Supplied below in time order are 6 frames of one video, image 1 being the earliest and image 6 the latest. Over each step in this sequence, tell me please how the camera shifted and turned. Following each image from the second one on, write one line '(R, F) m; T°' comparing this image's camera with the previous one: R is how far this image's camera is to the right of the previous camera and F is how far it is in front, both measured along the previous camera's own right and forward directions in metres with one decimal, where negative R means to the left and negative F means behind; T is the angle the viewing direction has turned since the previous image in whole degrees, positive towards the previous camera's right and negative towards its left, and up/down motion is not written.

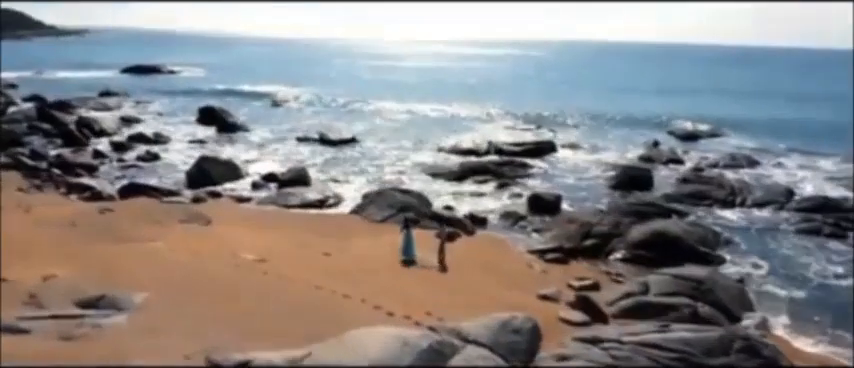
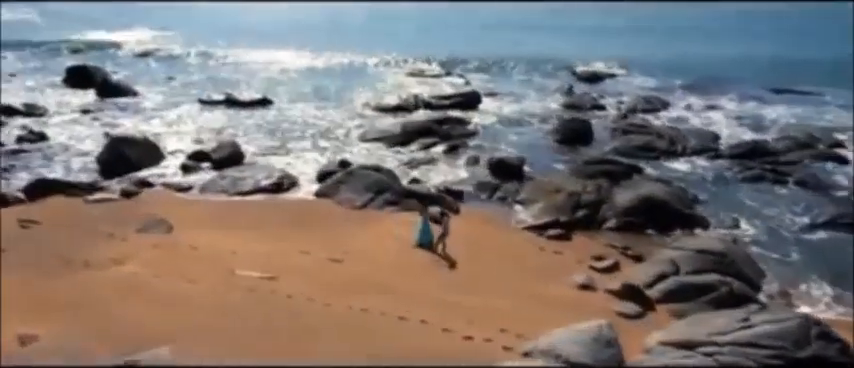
(-2.8, +1.5) m; +13°
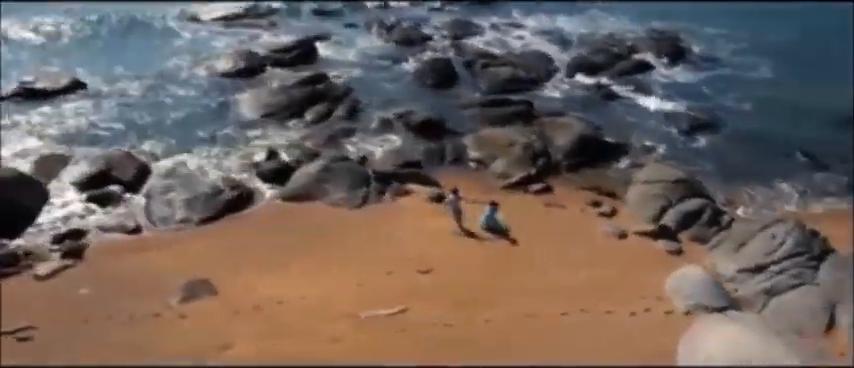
(-6.0, +1.4) m; +26°
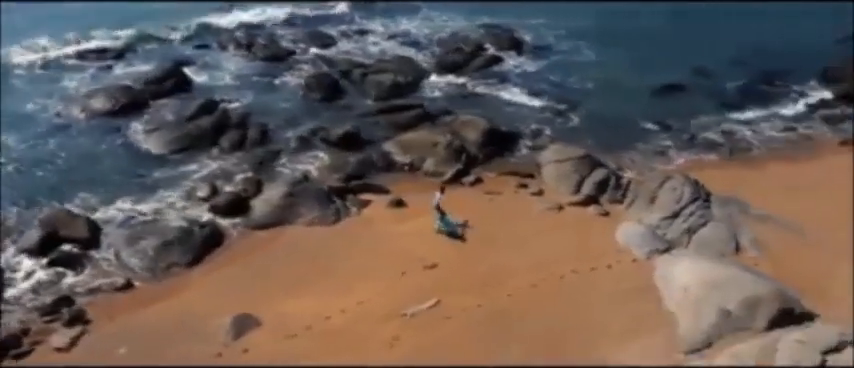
(-3.8, -1.1) m; +18°
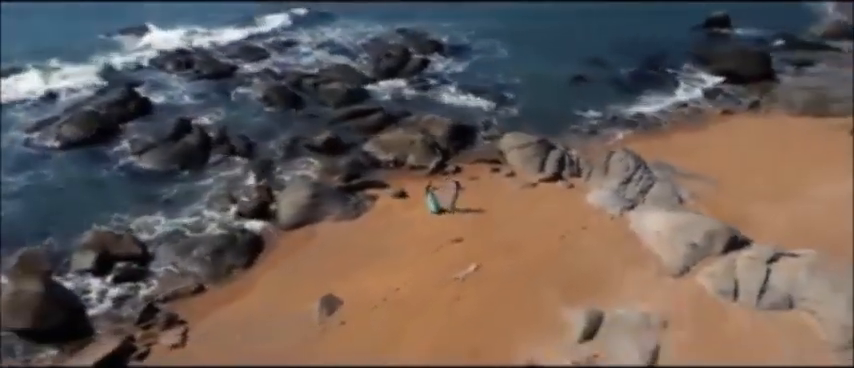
(-3.6, -2.3) m; +11°
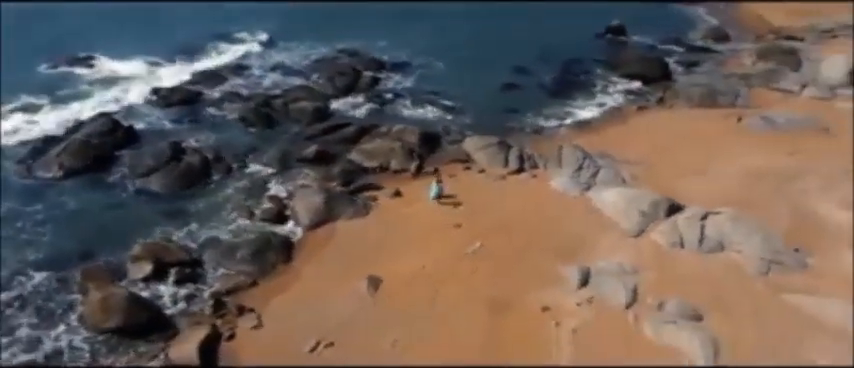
(-3.0, -3.0) m; +9°
